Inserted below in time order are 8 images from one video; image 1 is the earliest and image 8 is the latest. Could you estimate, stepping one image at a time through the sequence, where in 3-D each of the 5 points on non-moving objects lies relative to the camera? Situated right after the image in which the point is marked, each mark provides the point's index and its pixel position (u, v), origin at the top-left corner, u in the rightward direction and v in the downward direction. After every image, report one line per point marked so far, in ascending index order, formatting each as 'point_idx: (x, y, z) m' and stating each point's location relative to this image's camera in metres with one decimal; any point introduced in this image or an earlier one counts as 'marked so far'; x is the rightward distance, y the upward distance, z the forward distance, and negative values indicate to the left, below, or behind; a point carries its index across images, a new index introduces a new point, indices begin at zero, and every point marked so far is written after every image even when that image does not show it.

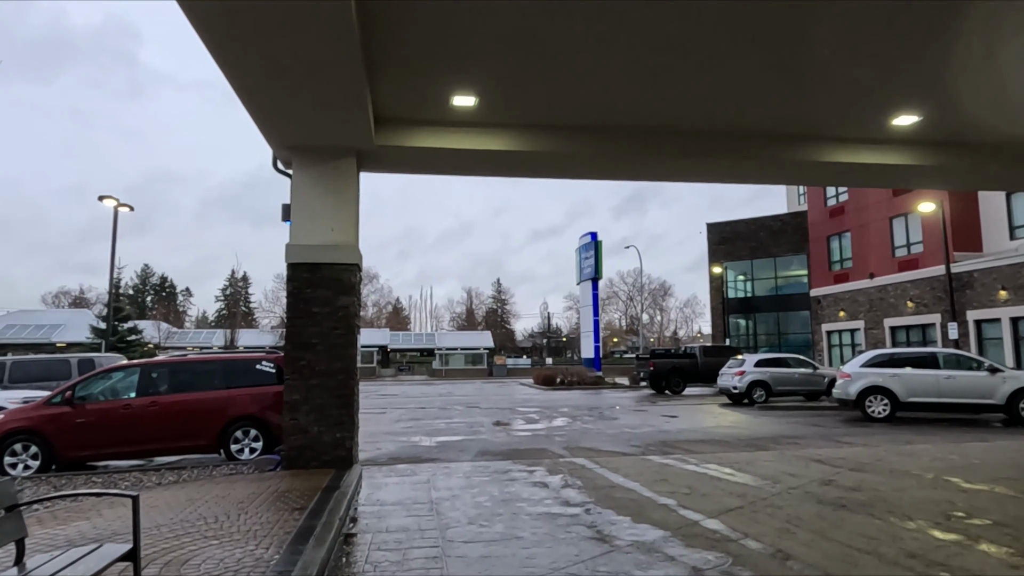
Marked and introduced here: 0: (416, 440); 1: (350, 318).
0: (-1.8, -2.9, +12.7) m
1: (-2.2, -0.4, +9.0) m
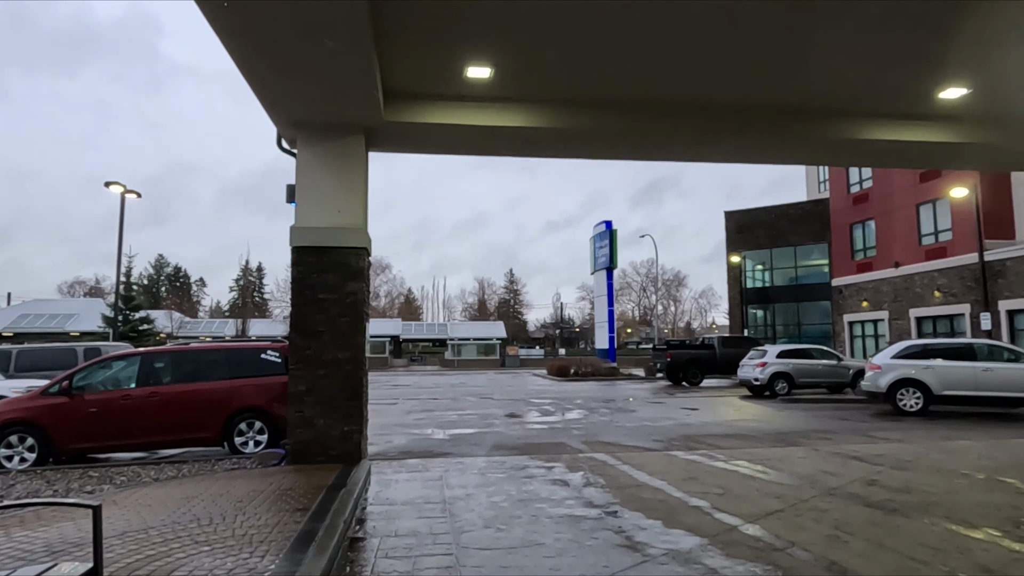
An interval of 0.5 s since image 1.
0: (-1.5, -2.7, +12.2) m
1: (-2.0, -0.2, +8.5) m
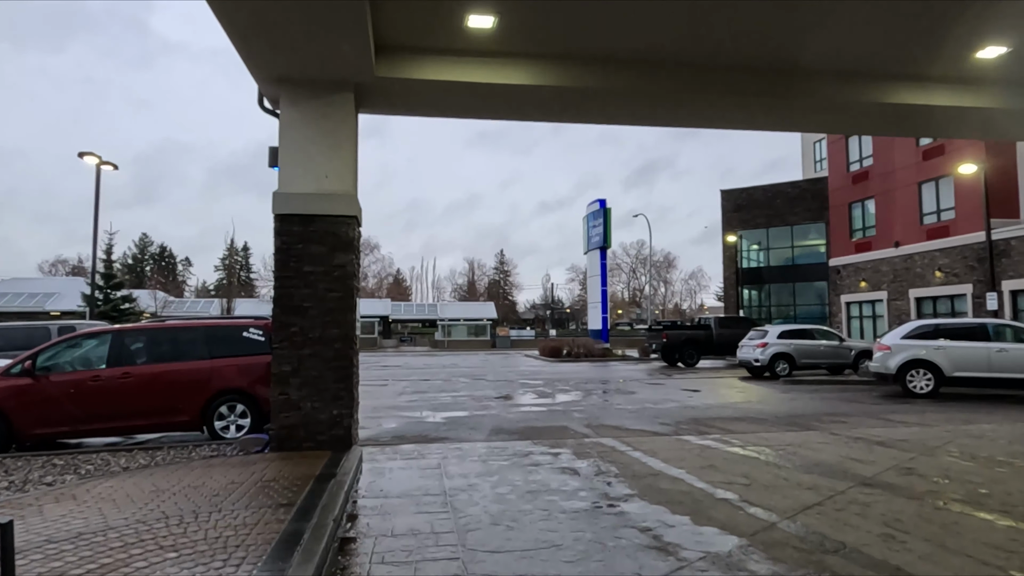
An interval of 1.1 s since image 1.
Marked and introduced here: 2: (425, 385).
0: (-1.6, -2.2, +11.6) m
1: (-1.9, +0.1, +7.8) m
2: (-2.4, -2.7, +18.6) m
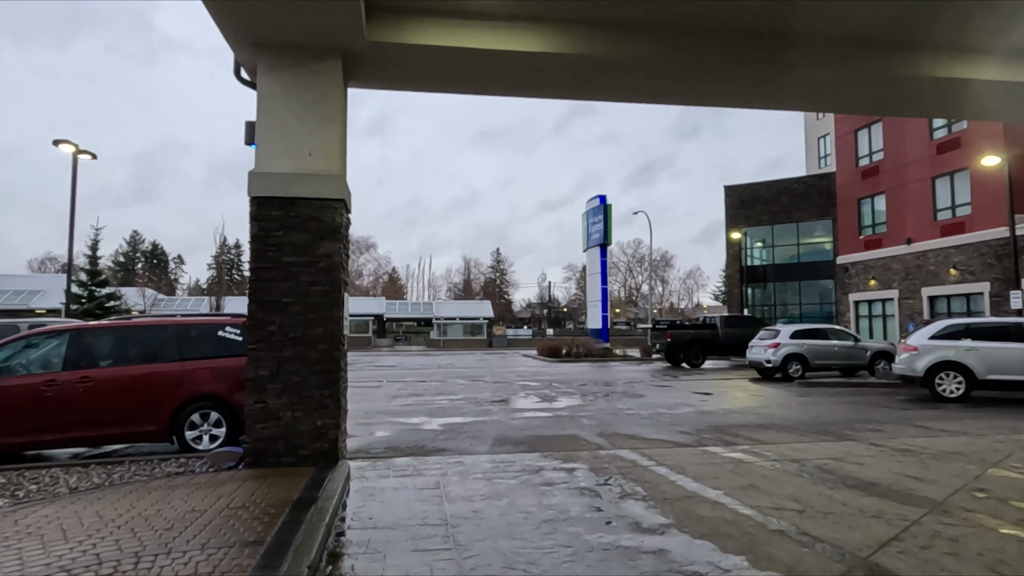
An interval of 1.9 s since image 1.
0: (-1.5, -2.2, +10.7) m
1: (-1.8, +0.2, +6.9) m
2: (-2.4, -2.6, +17.6) m
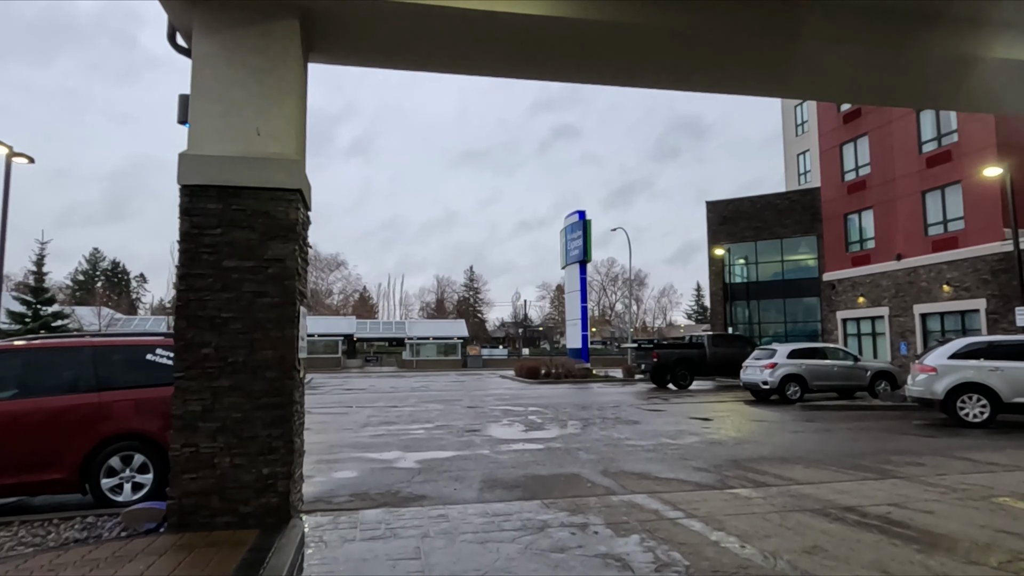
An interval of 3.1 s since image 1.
0: (-1.7, -2.4, +9.3) m
1: (-1.9, +0.1, +5.5) m
2: (-2.9, -3.0, +16.1) m
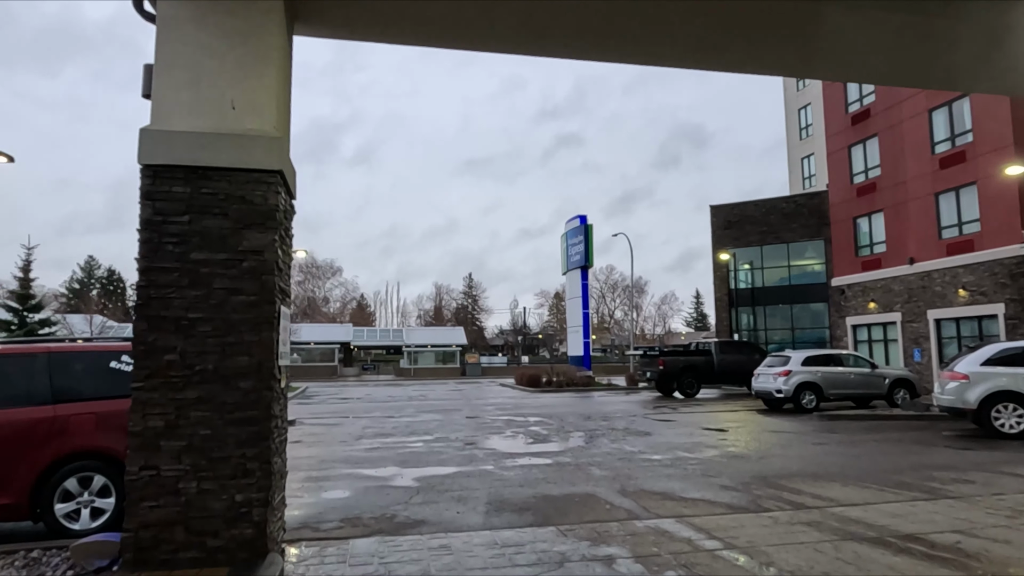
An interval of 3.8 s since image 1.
0: (-1.6, -2.4, +8.5) m
1: (-1.8, +0.1, +4.8) m
2: (-2.8, -3.1, +15.4) m
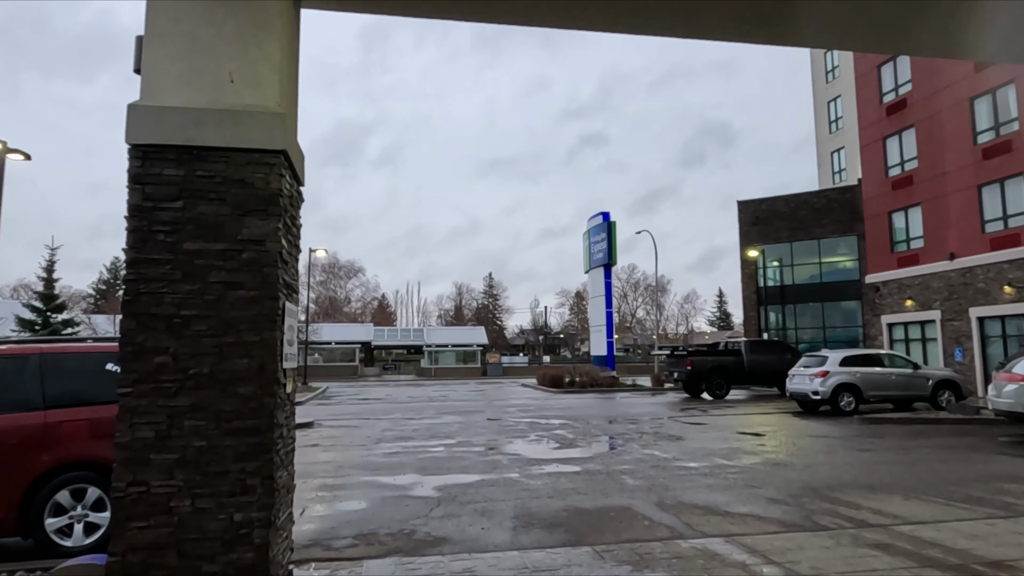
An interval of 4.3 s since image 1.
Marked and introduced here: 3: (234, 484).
0: (-1.3, -2.3, +8.0) m
1: (-1.6, +0.1, +4.3) m
2: (-2.3, -3.1, +14.9) m
3: (-1.7, -1.2, +4.1) m
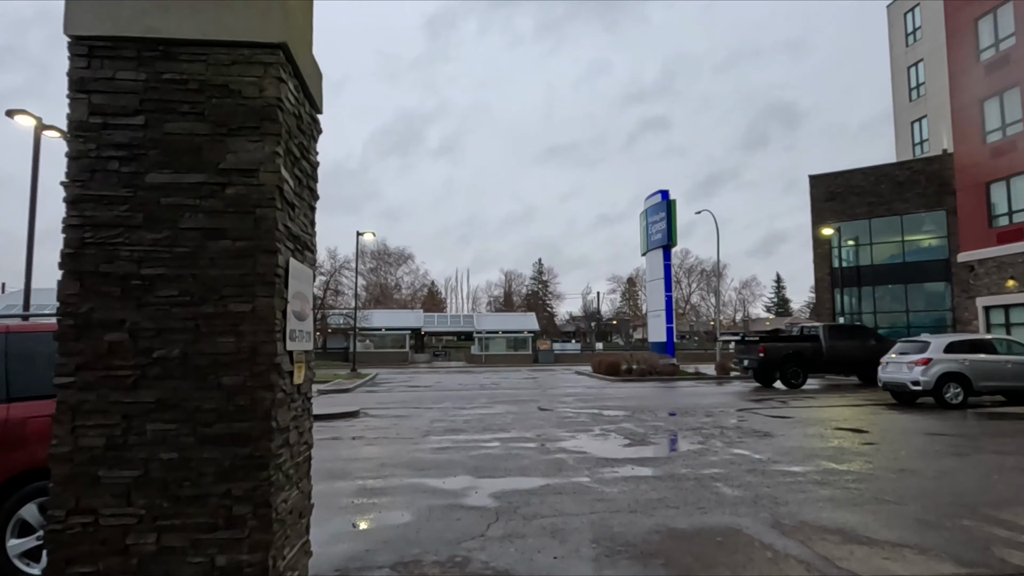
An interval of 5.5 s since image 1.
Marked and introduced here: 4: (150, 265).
0: (-0.6, -2.0, +6.8) m
1: (-1.1, +0.4, +3.0) m
2: (-1.0, -2.6, +13.7) m
3: (-1.3, -1.0, +2.9) m
4: (-1.6, +0.1, +2.9) m
